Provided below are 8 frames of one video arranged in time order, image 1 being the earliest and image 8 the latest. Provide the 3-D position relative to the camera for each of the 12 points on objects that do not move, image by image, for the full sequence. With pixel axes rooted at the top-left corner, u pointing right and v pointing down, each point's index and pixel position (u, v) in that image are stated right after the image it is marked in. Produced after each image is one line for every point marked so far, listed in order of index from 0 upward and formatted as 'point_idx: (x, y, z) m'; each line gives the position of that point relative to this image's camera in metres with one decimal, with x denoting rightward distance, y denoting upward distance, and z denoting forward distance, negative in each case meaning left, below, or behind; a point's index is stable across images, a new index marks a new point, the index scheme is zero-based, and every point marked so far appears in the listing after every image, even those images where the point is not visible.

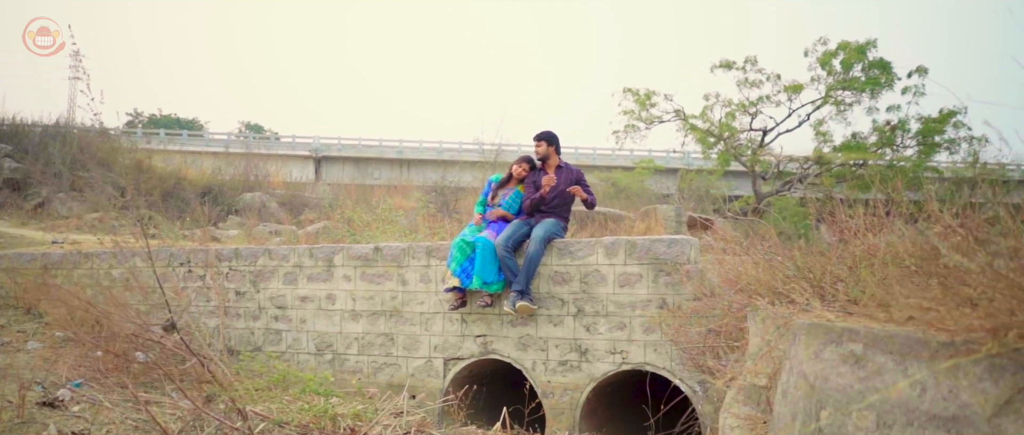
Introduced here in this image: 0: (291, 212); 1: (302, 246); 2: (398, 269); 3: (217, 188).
0: (-5.2, +0.1, +18.0) m
1: (-2.3, -0.3, +8.4) m
2: (-1.2, -0.5, +7.8) m
3: (-7.0, +0.7, +18.4) m
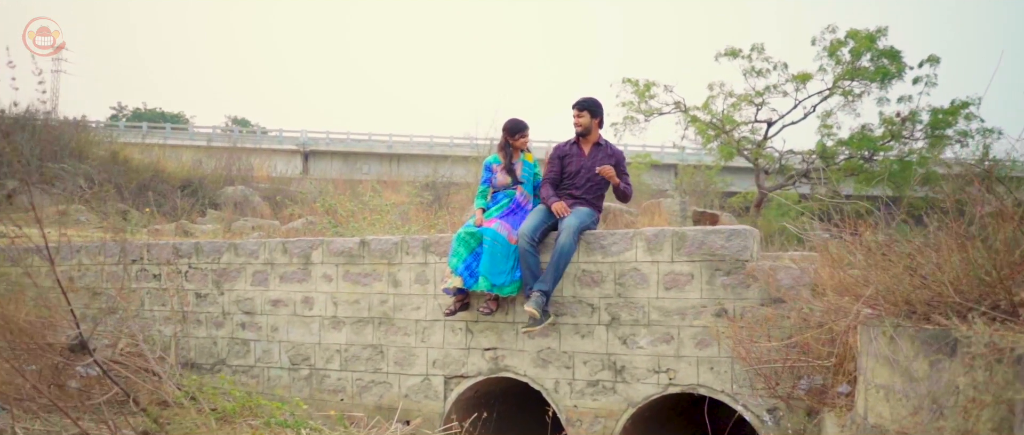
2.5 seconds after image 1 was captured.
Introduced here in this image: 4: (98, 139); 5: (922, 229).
0: (-5.2, +0.2, +16.6) m
1: (-2.2, -0.2, +7.0) m
2: (-1.1, -0.4, +6.5) m
3: (-7.1, +0.8, +17.0) m
4: (-9.3, +1.8, +16.9) m
5: (+2.1, -0.1, +3.8) m
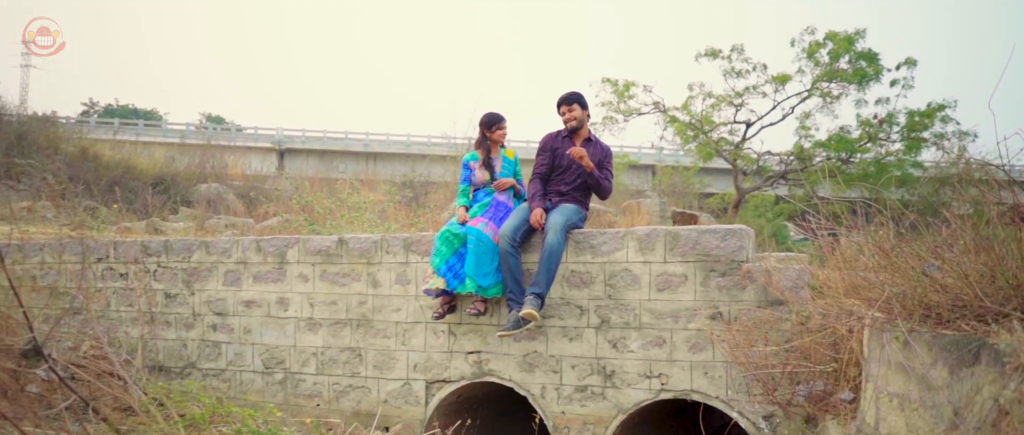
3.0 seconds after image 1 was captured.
0: (-5.7, +0.2, +16.2) m
1: (-2.4, -0.2, +6.7) m
2: (-1.2, -0.4, +6.2) m
3: (-7.5, +0.9, +16.5) m
4: (-9.7, +1.8, +16.4) m
5: (+2.0, -0.1, +3.6) m
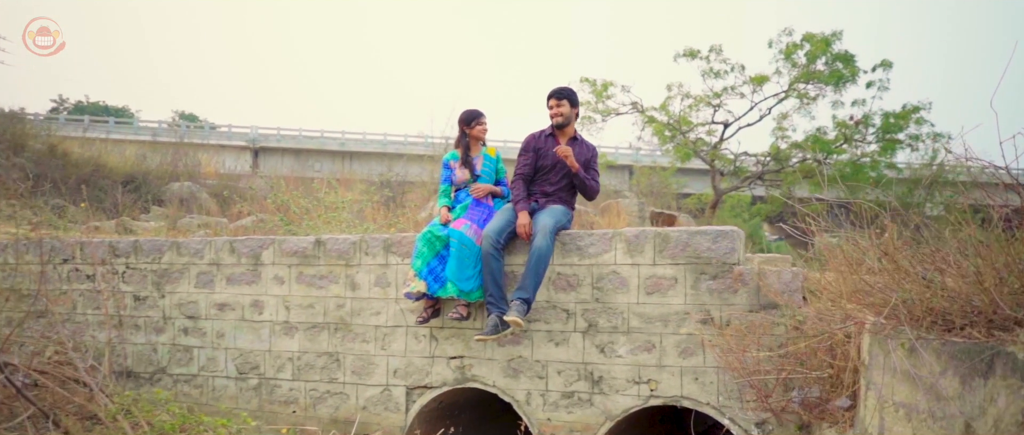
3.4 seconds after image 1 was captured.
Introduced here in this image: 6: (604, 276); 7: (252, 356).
0: (-6.1, +0.3, +15.8) m
1: (-2.5, -0.2, +6.5) m
2: (-1.3, -0.4, +6.0) m
3: (-7.9, +0.9, +16.1) m
4: (-10.1, +1.9, +16.0) m
5: (+2.0, -0.1, +3.5) m
6: (+0.6, -0.4, +5.1) m
7: (-2.2, -1.2, +6.3) m
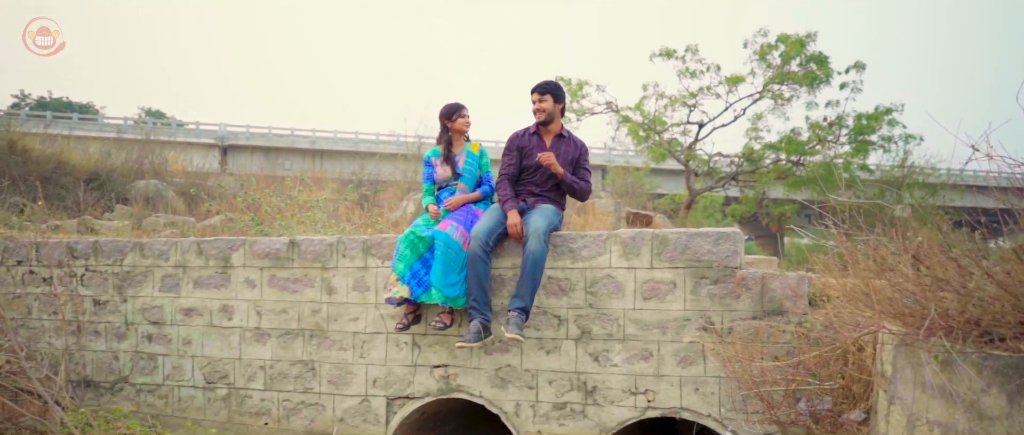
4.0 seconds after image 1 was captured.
0: (-6.5, +0.3, +15.3) m
1: (-2.6, -0.2, +6.1) m
2: (-1.4, -0.4, +5.6) m
3: (-8.4, +0.9, +15.5) m
4: (-10.6, +1.9, +15.3) m
5: (+2.0, -0.1, +3.3) m
6: (+0.6, -0.4, +4.8) m
7: (-2.3, -1.2, +5.9) m
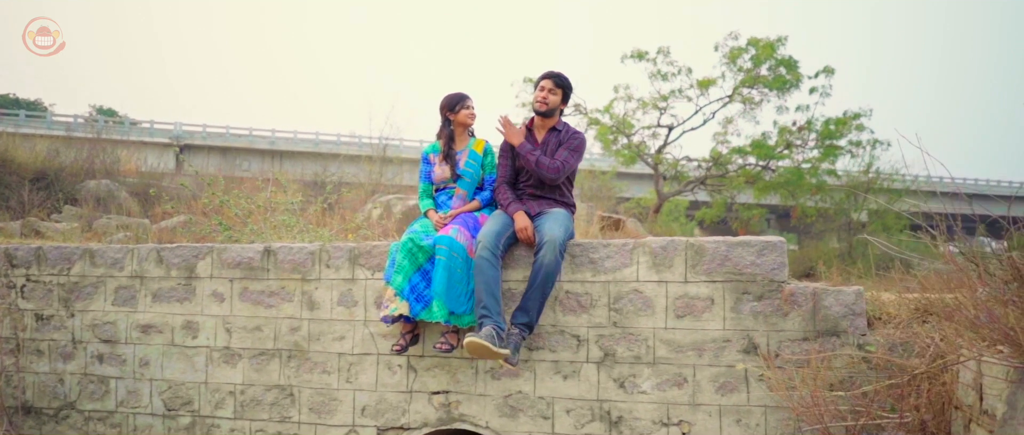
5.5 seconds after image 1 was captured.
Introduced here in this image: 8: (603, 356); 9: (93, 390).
0: (-7.0, +0.2, +14.4) m
1: (-2.6, -0.2, +5.4) m
2: (-1.4, -0.4, +5.0) m
3: (-8.9, +0.9, +14.5) m
4: (-11.0, +1.9, +14.1) m
5: (+2.1, -0.1, +2.8) m
6: (+0.6, -0.4, +4.2) m
7: (-2.3, -1.2, +5.2) m
8: (+0.5, -0.8, +4.3) m
9: (-3.1, -1.3, +5.5) m
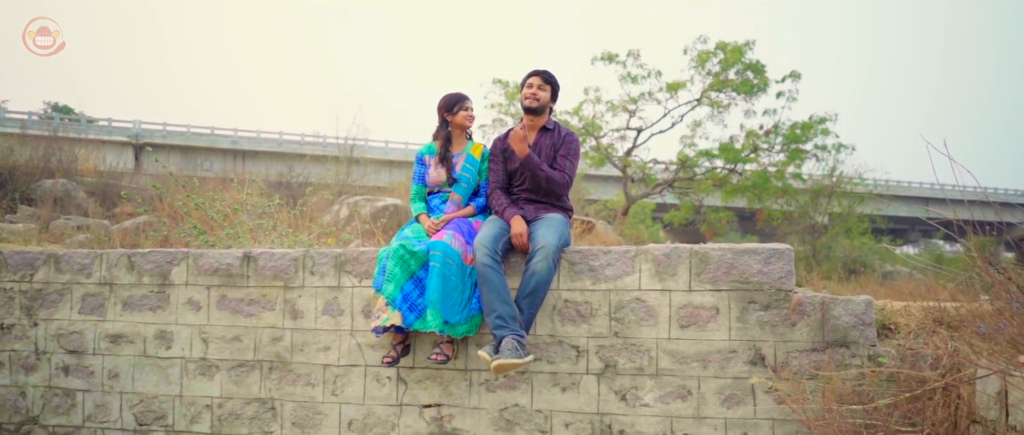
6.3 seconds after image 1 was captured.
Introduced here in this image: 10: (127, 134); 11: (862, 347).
0: (-7.5, +0.2, +13.9) m
1: (-2.7, -0.2, +5.1) m
2: (-1.4, -0.5, +4.7) m
3: (-9.3, +0.9, +13.9) m
4: (-11.5, +1.8, +13.4) m
5: (+2.2, -0.2, +2.7) m
6: (+0.6, -0.5, +4.1) m
7: (-2.3, -1.2, +5.0) m
8: (+0.5, -0.8, +4.1) m
9: (-3.1, -1.3, +5.2) m
10: (-9.4, +2.1, +18.7) m
11: (+1.7, -0.6, +3.7) m
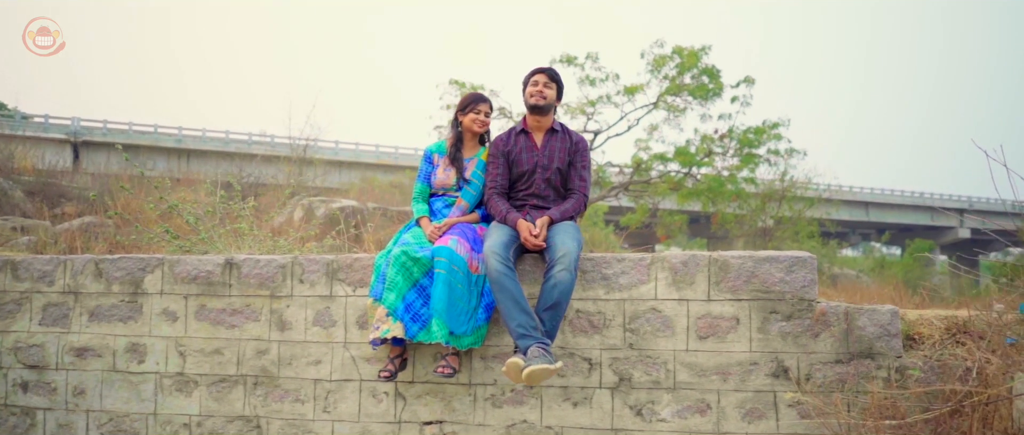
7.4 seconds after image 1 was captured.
0: (-8.0, +0.2, +13.1) m
1: (-2.7, -0.3, +4.7) m
2: (-1.4, -0.5, +4.4) m
3: (-9.9, +0.9, +13.1) m
4: (-12.0, +1.8, +12.5) m
5: (+2.3, -0.2, +2.7) m
6: (+0.7, -0.5, +3.9) m
7: (-2.3, -1.2, +4.6) m
8: (+0.6, -0.8, +3.9) m
9: (-3.1, -1.3, +4.8) m
10: (-10.3, +2.1, +17.9) m
11: (+1.8, -0.7, +3.6) m
